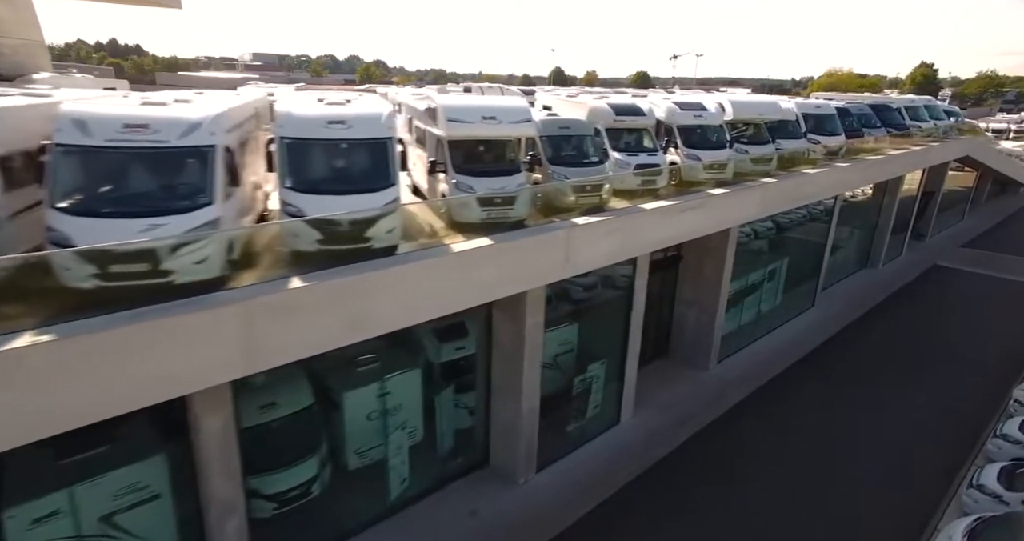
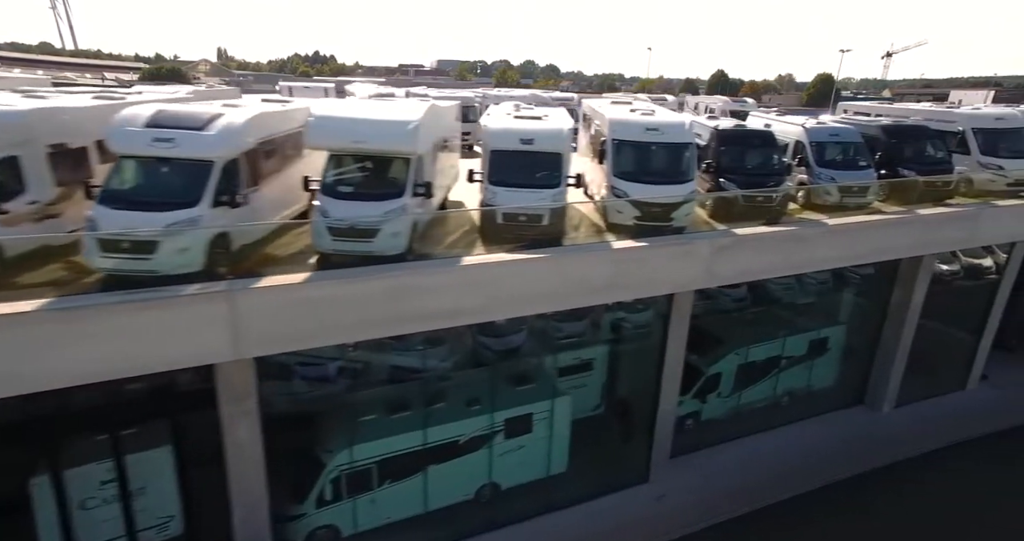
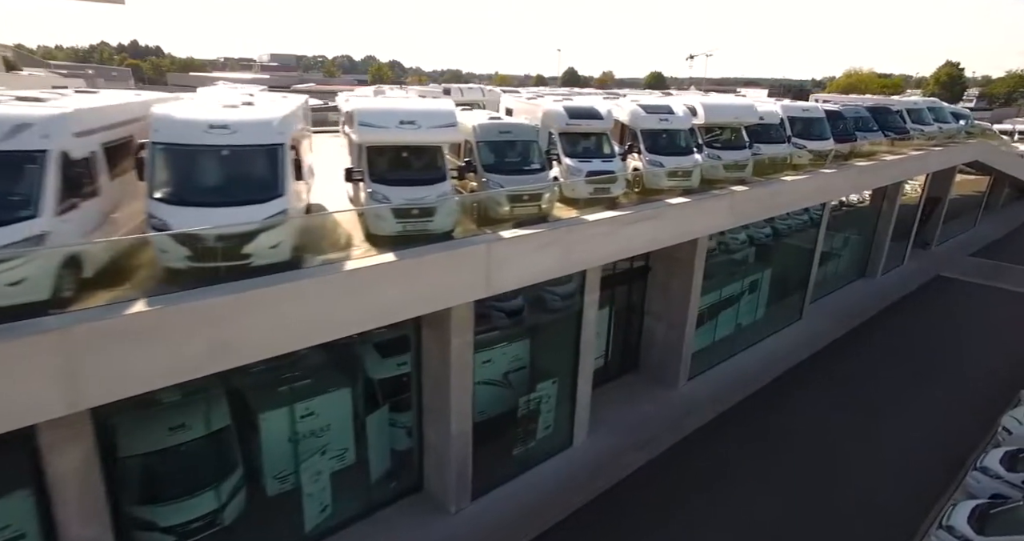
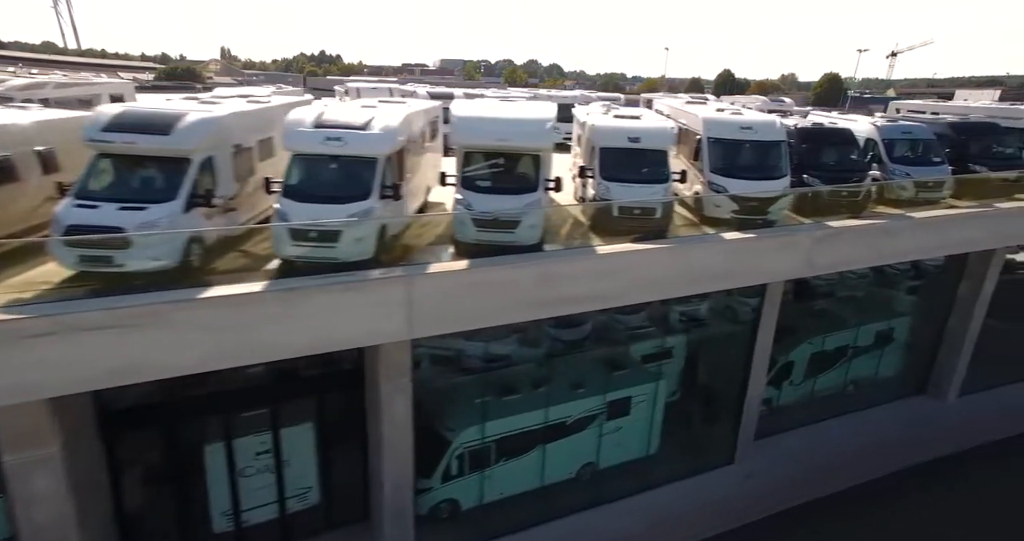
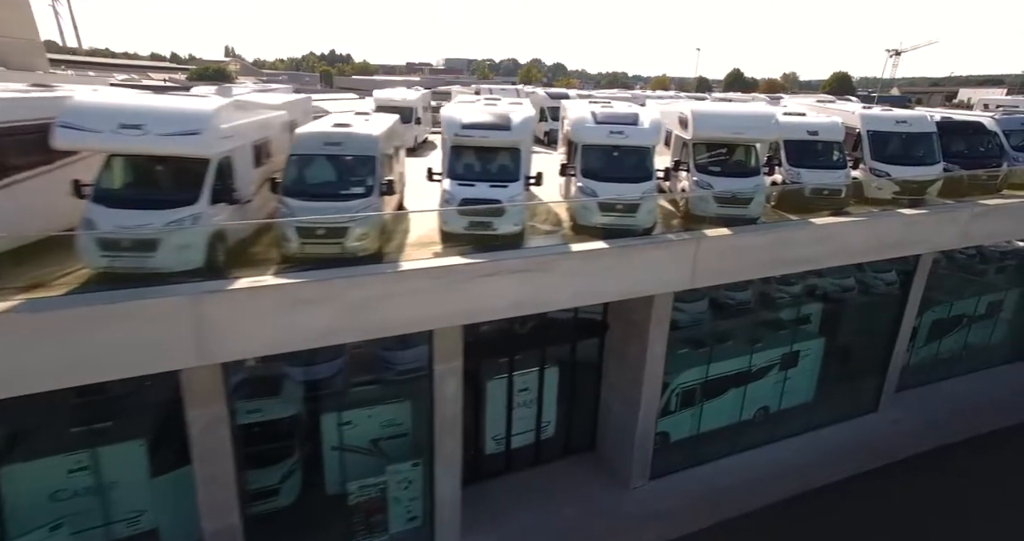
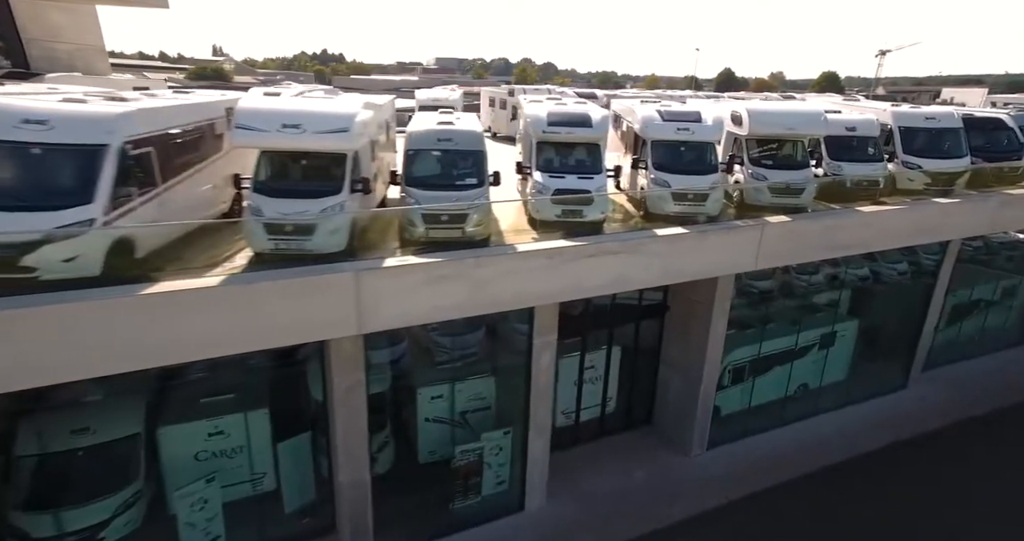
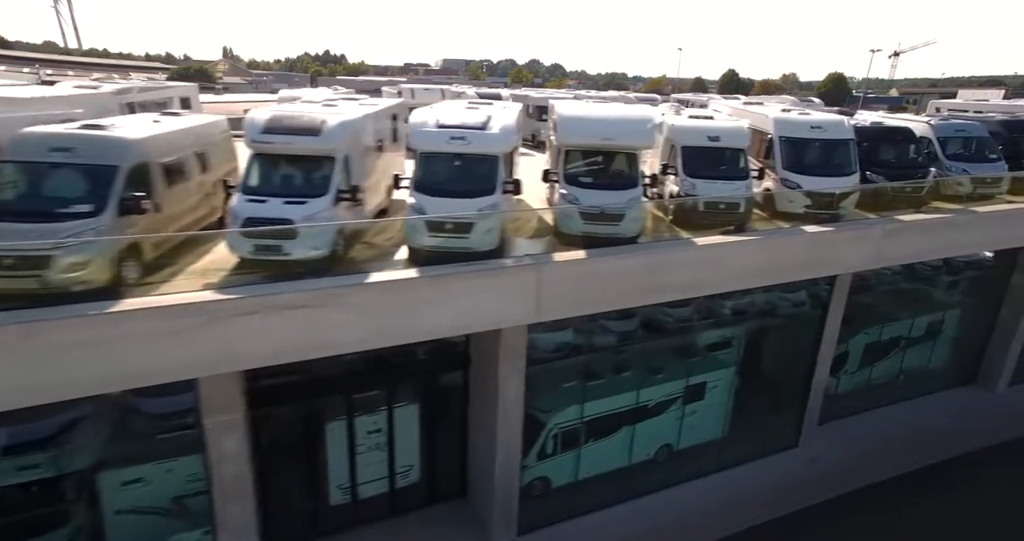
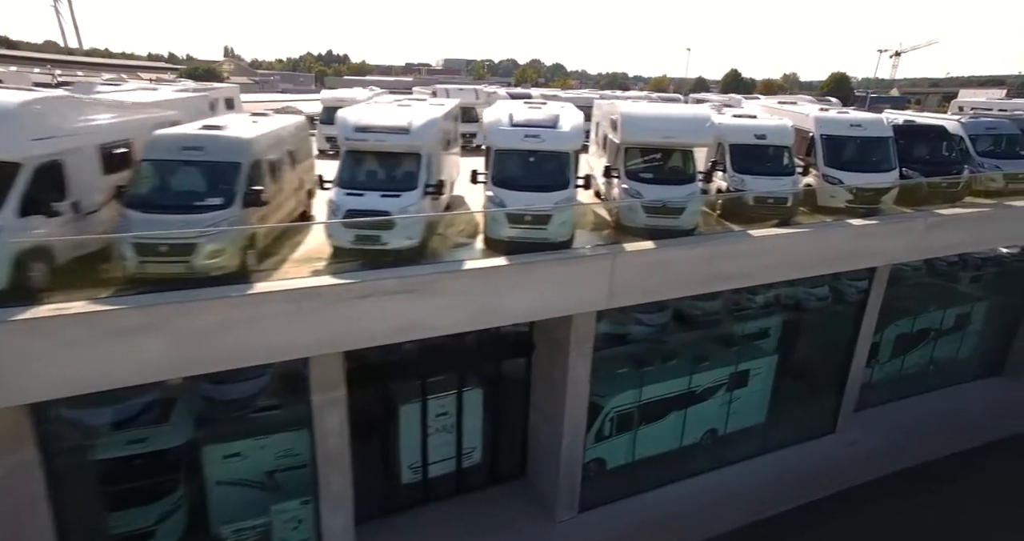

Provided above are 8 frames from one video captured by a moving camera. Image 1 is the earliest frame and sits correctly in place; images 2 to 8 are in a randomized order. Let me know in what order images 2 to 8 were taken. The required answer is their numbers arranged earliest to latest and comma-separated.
3, 6, 5, 8, 7, 4, 2
